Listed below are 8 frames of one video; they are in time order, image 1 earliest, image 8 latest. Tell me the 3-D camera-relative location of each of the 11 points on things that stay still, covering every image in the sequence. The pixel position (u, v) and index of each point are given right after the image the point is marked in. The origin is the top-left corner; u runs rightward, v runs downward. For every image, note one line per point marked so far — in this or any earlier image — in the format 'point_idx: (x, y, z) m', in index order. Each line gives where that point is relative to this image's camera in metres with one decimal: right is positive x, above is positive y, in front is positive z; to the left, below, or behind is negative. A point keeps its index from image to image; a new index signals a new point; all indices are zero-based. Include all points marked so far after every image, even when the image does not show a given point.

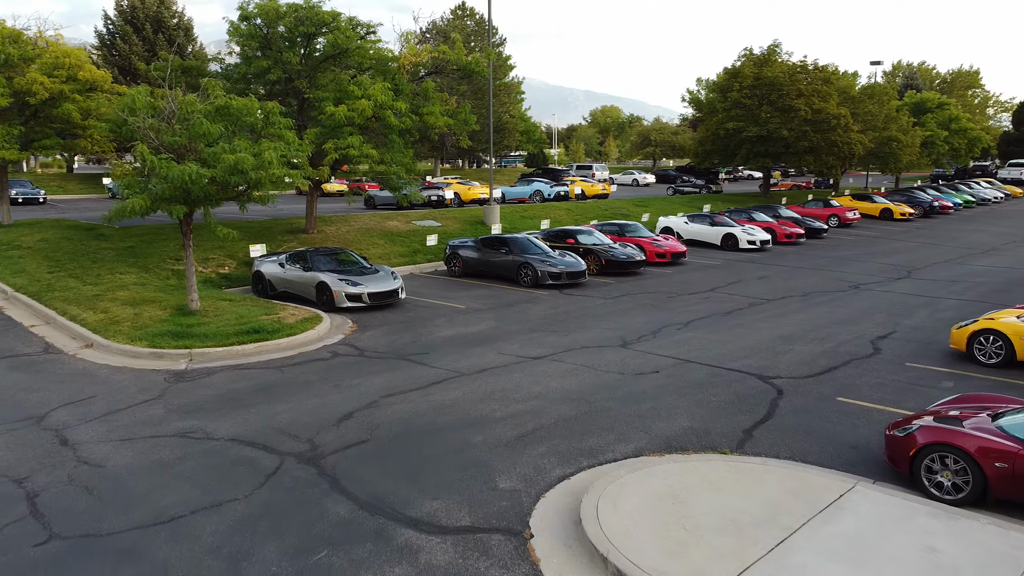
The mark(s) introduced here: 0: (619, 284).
0: (+2.5, +0.1, +18.7) m
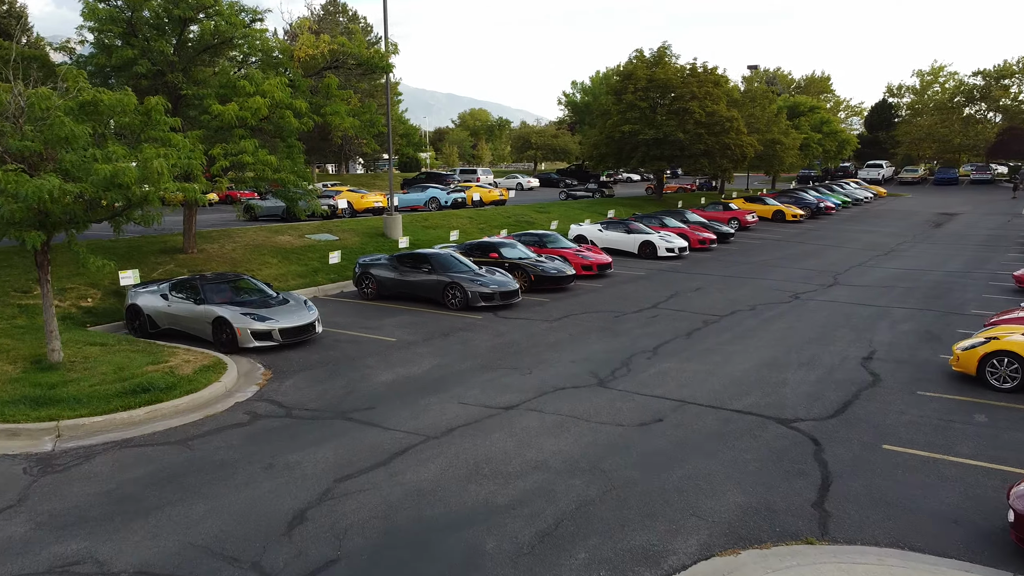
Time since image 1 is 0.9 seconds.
0: (+0.9, -0.3, +16.9) m
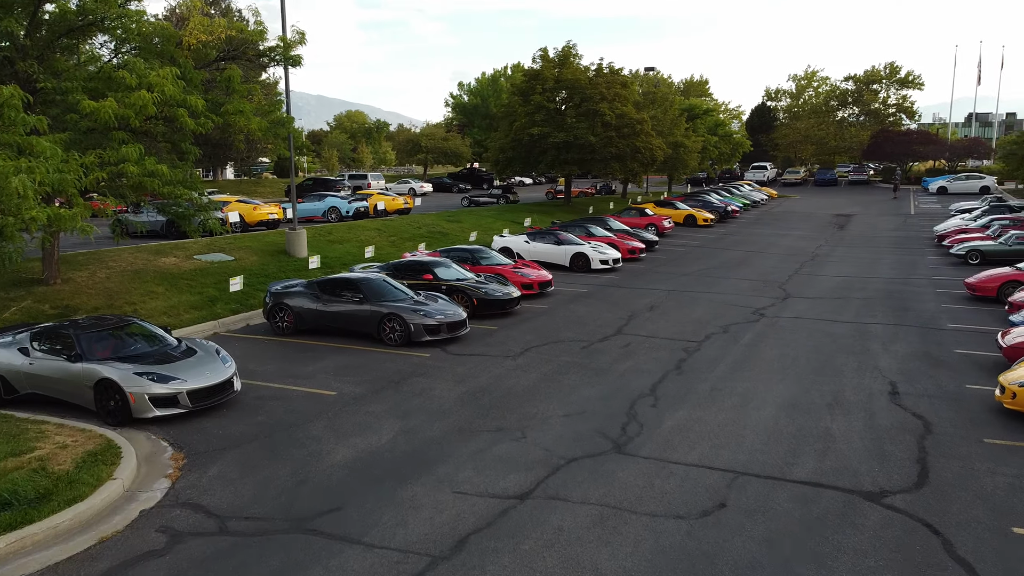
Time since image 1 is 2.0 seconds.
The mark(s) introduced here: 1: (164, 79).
0: (-0.1, -0.8, +14.7) m
1: (-5.4, +3.3, +12.5) m
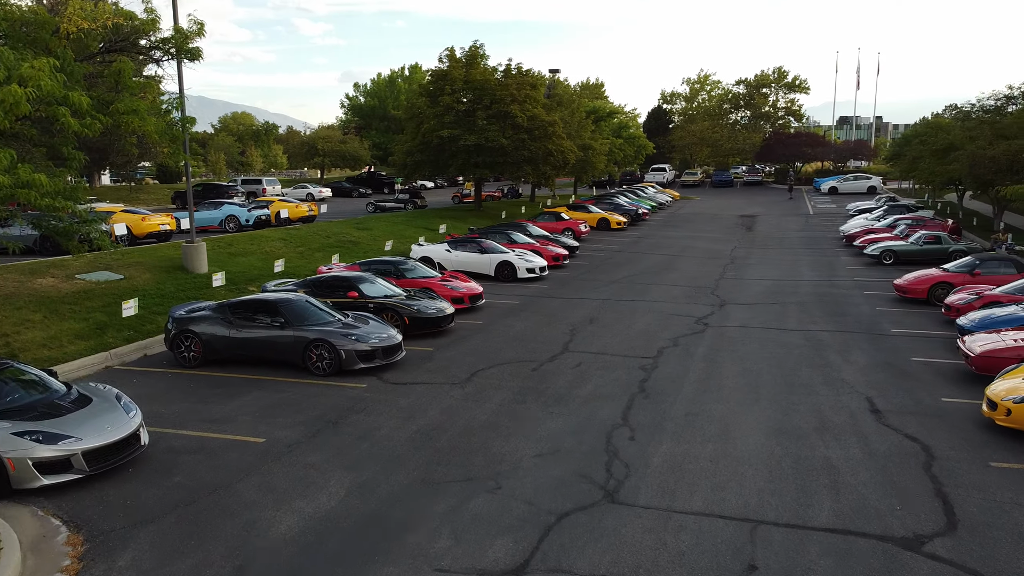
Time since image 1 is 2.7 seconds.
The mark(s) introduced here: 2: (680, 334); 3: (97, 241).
0: (-1.1, -1.1, +13.3) m
1: (-6.2, +2.8, +10.5) m
2: (+3.1, -0.9, +15.1) m
3: (-7.0, +0.8, +13.6) m
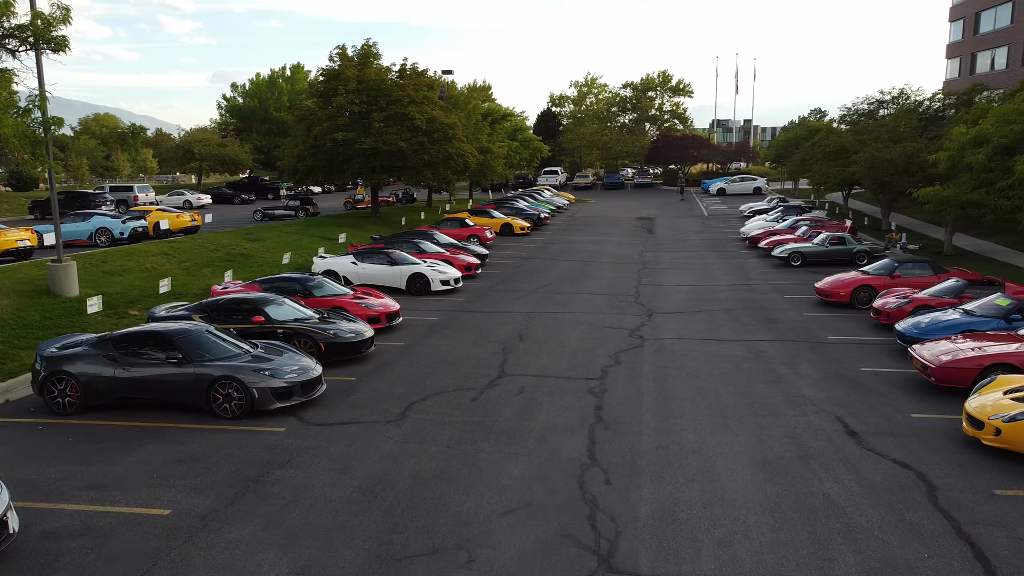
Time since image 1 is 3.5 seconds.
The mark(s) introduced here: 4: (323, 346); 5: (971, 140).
0: (-2.1, -1.4, +11.9) m
1: (-6.8, +2.4, +8.4) m
2: (+1.8, -1.1, +14.2) m
3: (-8.0, +0.3, +11.3) m
4: (-3.0, -0.9, +12.9) m
5: (+10.8, +3.5, +18.9) m
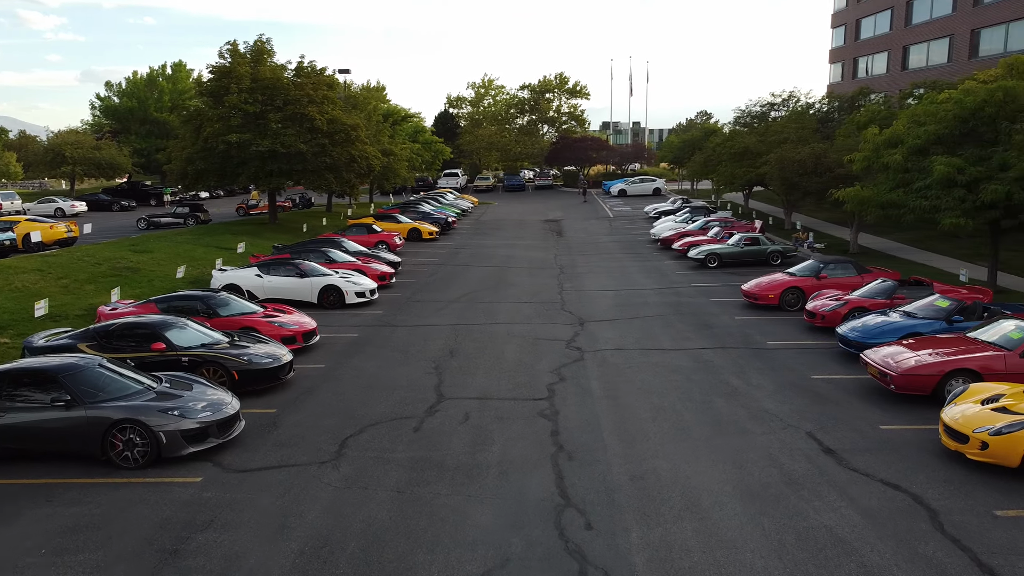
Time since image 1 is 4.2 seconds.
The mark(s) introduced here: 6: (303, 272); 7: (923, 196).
0: (-2.8, -1.7, +10.5) m
1: (-7.2, +2.0, +6.5) m
2: (+0.8, -1.3, +13.3) m
3: (-8.7, -0.1, +9.2) m
4: (-3.9, -1.2, +11.4) m
5: (+8.9, +3.5, +19.2) m
6: (-4.8, +0.4, +18.6) m
7: (+8.8, +2.0, +17.4) m
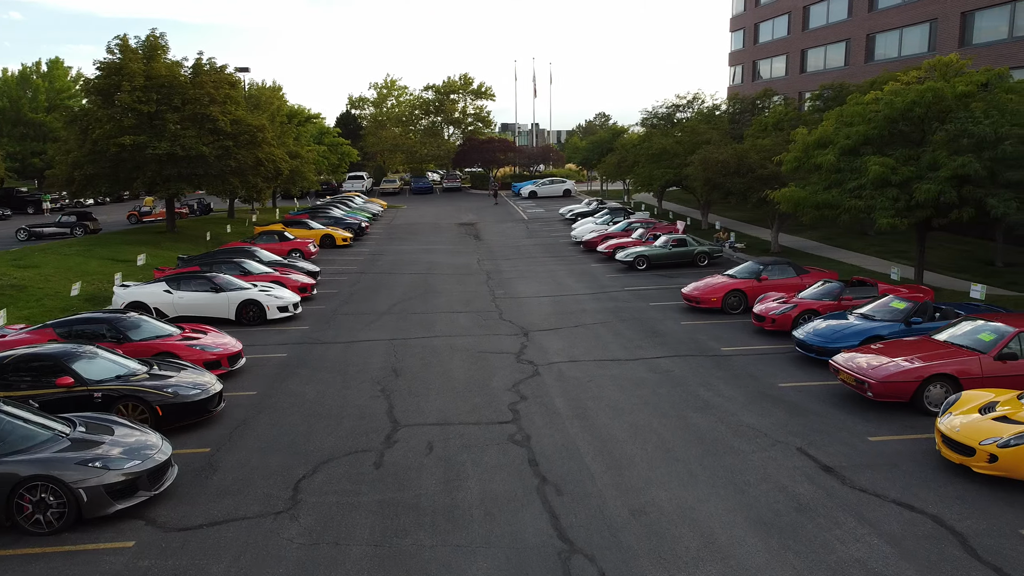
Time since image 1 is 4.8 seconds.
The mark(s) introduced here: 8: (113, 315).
0: (-3.2, -1.9, +9.3) m
1: (-7.1, +1.7, +4.7) m
2: (0.0, -1.4, +12.4) m
3: (-8.9, -0.5, +7.2) m
4: (-4.4, -1.5, +10.0) m
5: (+7.3, +3.5, +19.3) m
6: (-6.2, 0.0, +17.0) m
7: (+7.5, +2.0, +17.5) m
8: (-6.4, -0.5, +12.9) m
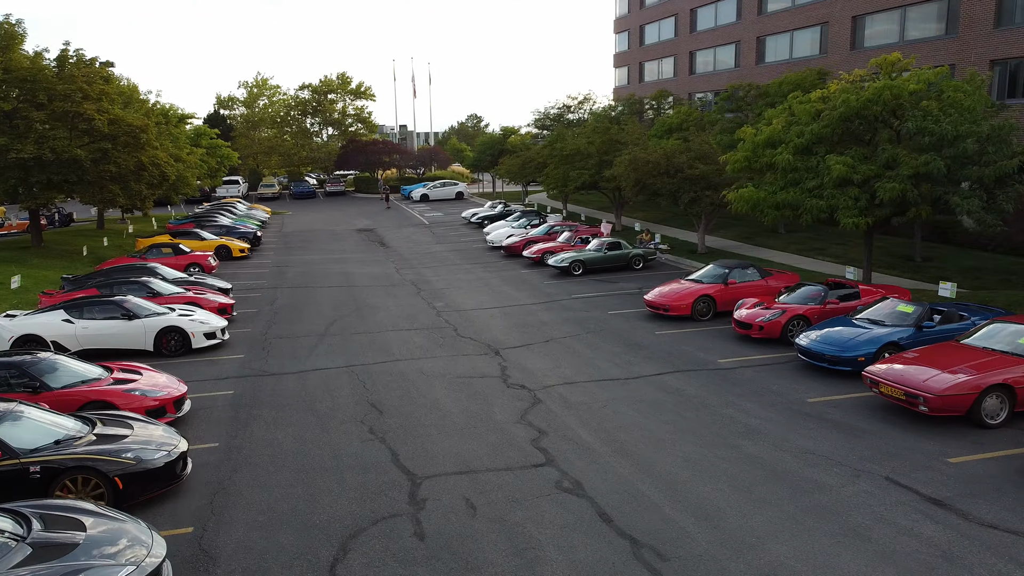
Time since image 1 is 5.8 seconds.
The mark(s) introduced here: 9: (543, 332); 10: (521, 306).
0: (-2.5, -2.3, +7.3) m
1: (-5.8, +1.2, +2.2) m
2: (+0.1, -1.7, +11.0) m
3: (-7.9, -1.0, +4.4) m
4: (-3.9, -1.9, +7.9) m
5: (+5.9, +3.5, +18.9) m
6: (-6.9, -0.4, +14.5) m
7: (+6.5, +2.0, +17.2) m
8: (-6.3, -0.9, +10.4) m
9: (+0.6, -0.9, +16.1) m
10: (+0.2, -0.4, +19.4) m
